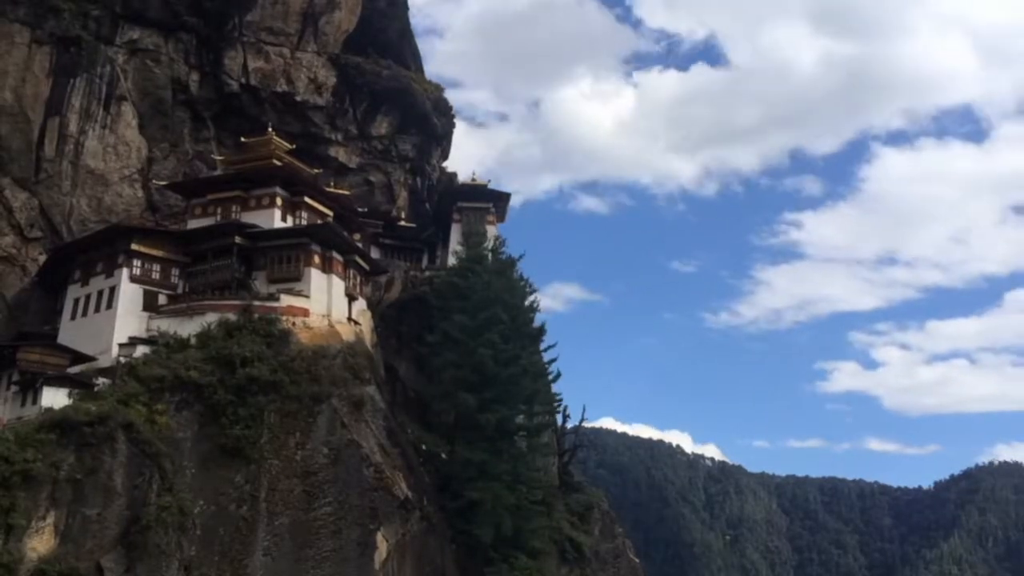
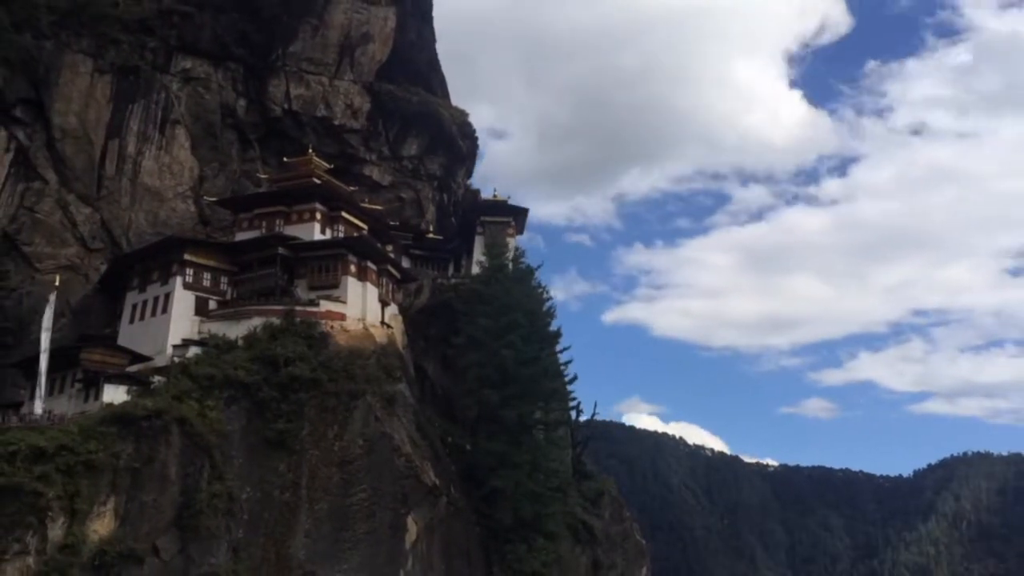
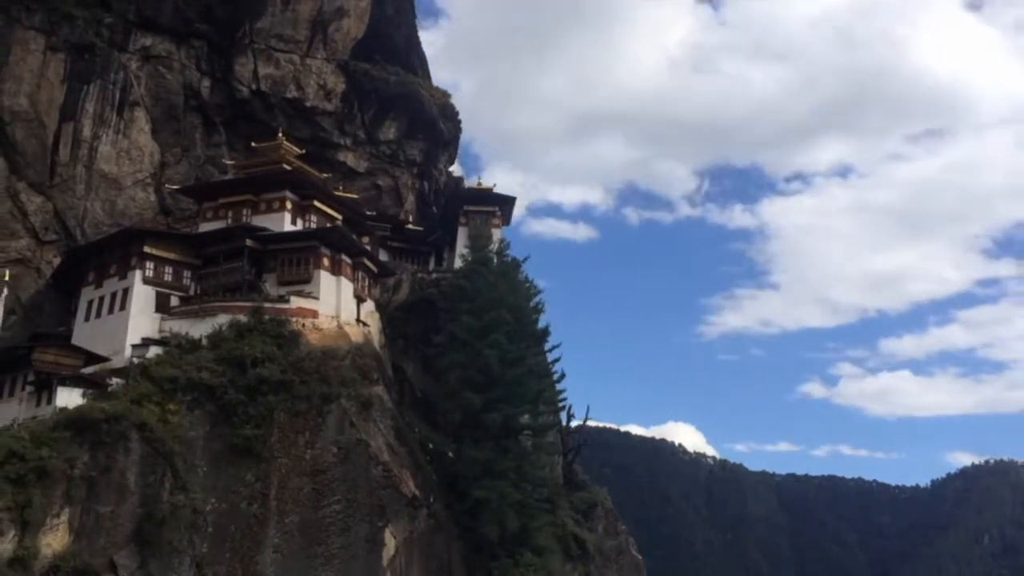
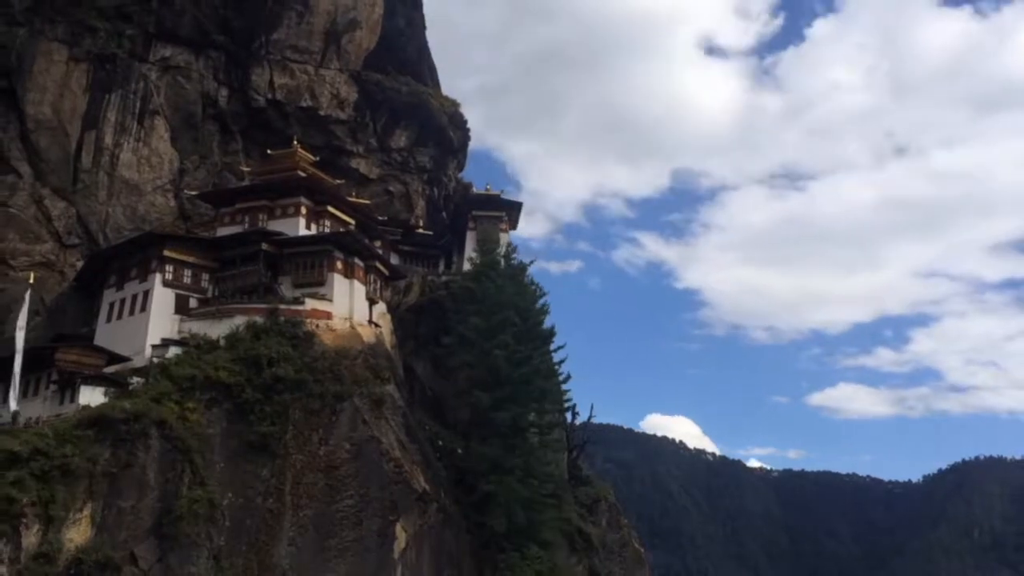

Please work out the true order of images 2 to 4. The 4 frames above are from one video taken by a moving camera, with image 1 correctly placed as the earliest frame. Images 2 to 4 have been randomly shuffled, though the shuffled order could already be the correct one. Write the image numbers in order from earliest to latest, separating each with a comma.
3, 4, 2
